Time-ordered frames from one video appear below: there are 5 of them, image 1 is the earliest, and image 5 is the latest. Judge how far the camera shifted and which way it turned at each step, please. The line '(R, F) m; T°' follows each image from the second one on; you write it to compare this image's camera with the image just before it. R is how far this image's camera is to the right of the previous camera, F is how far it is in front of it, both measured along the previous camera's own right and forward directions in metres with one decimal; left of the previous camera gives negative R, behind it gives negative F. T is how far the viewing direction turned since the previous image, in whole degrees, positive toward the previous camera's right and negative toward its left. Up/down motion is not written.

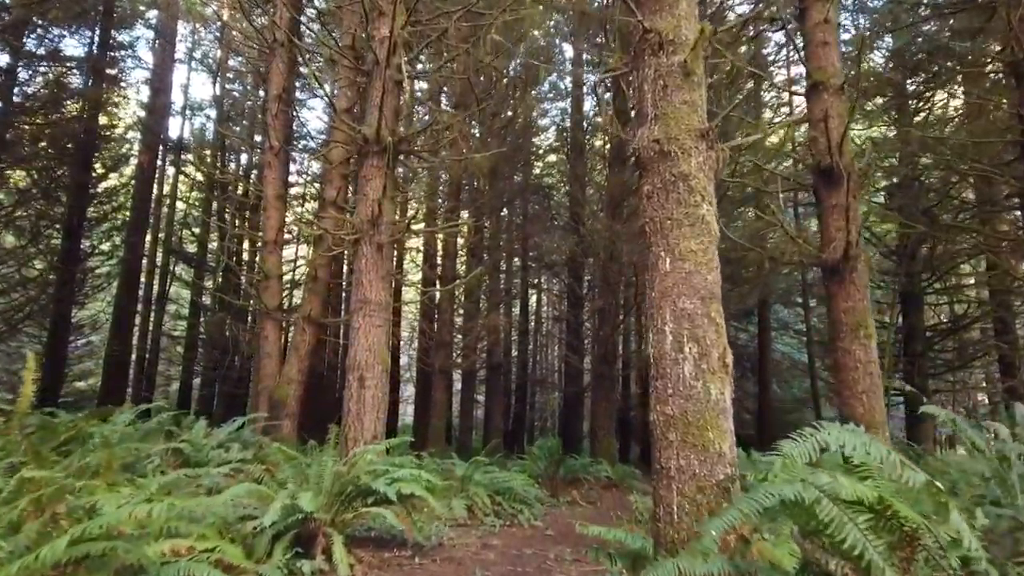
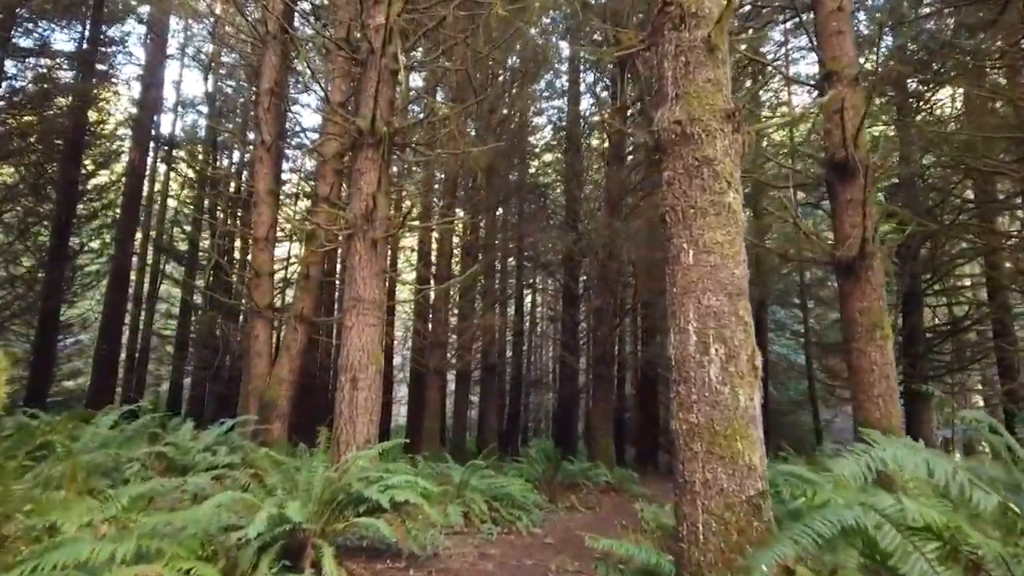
(0.0, +0.2) m; +1°
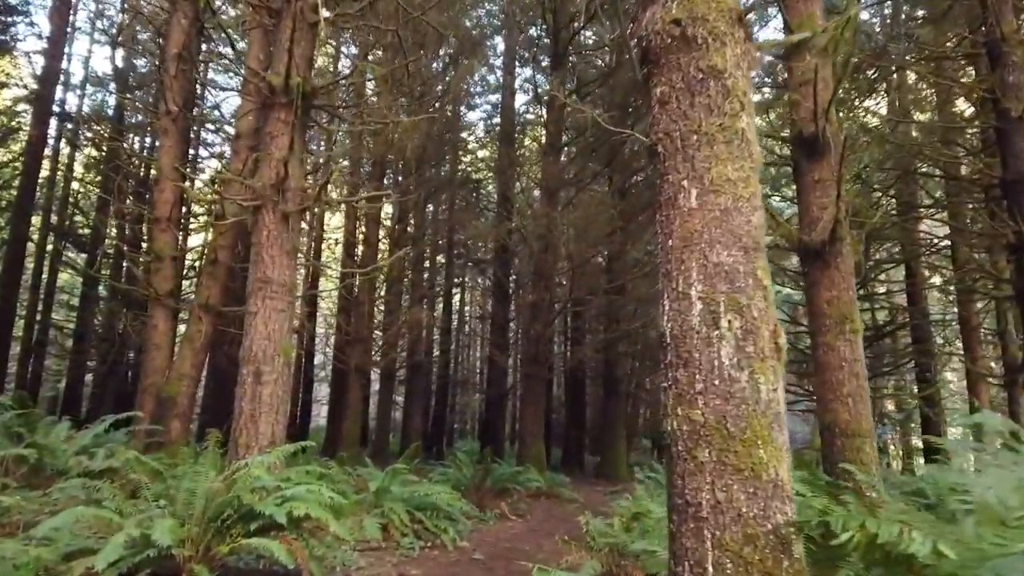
(0.0, +0.6) m; +6°
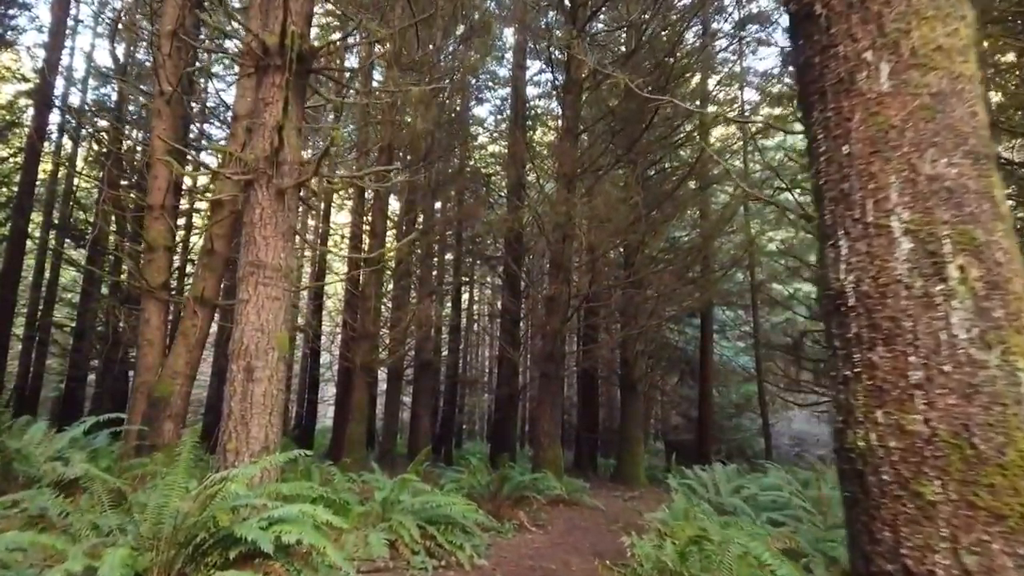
(-0.1, +0.6) m; -1°
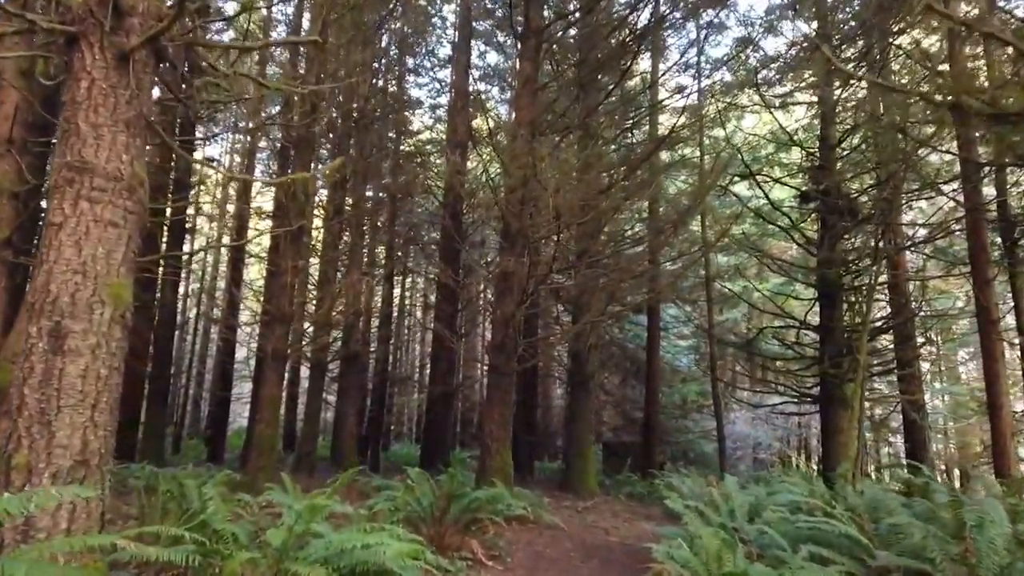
(-0.2, +1.4) m; +5°
